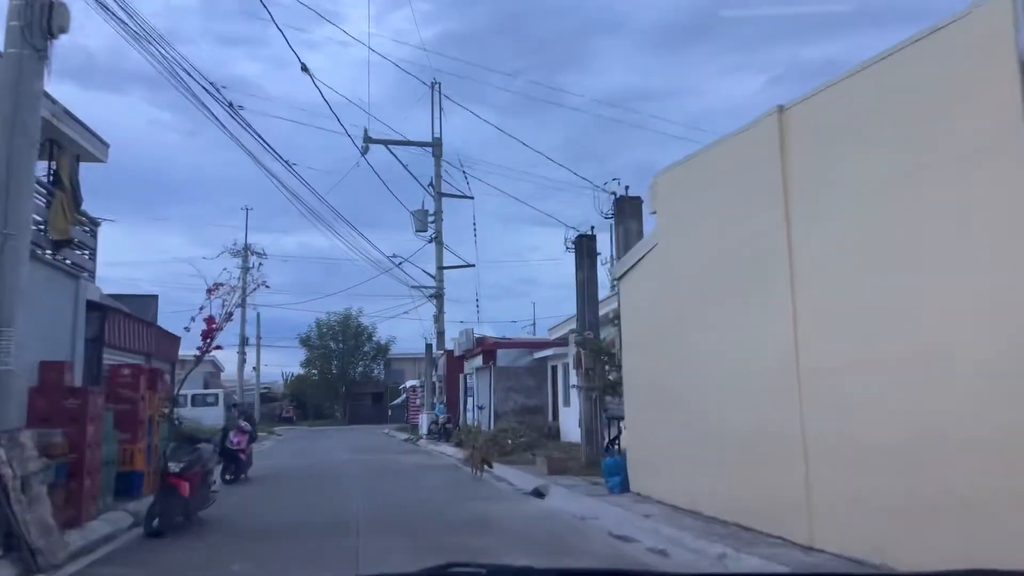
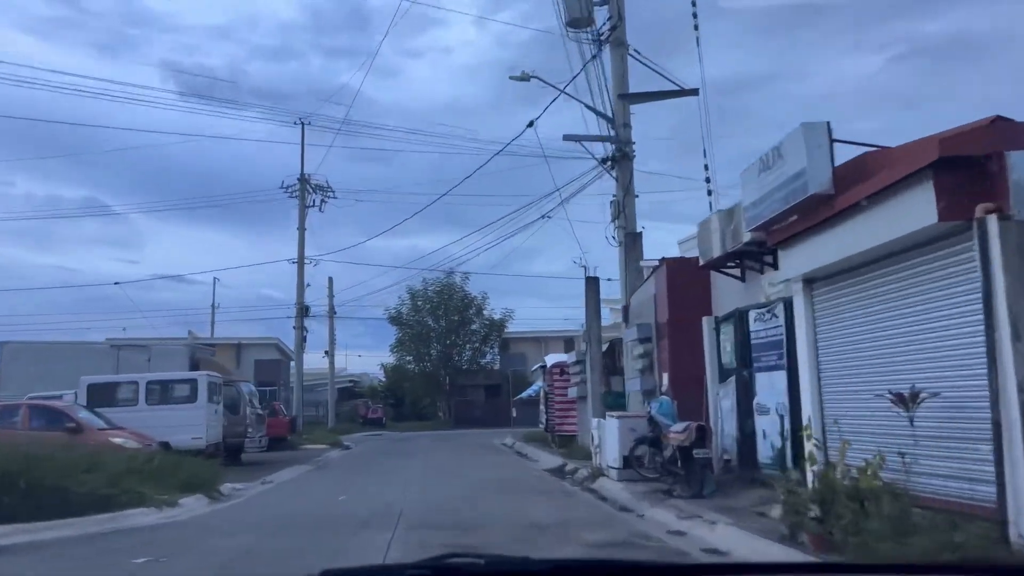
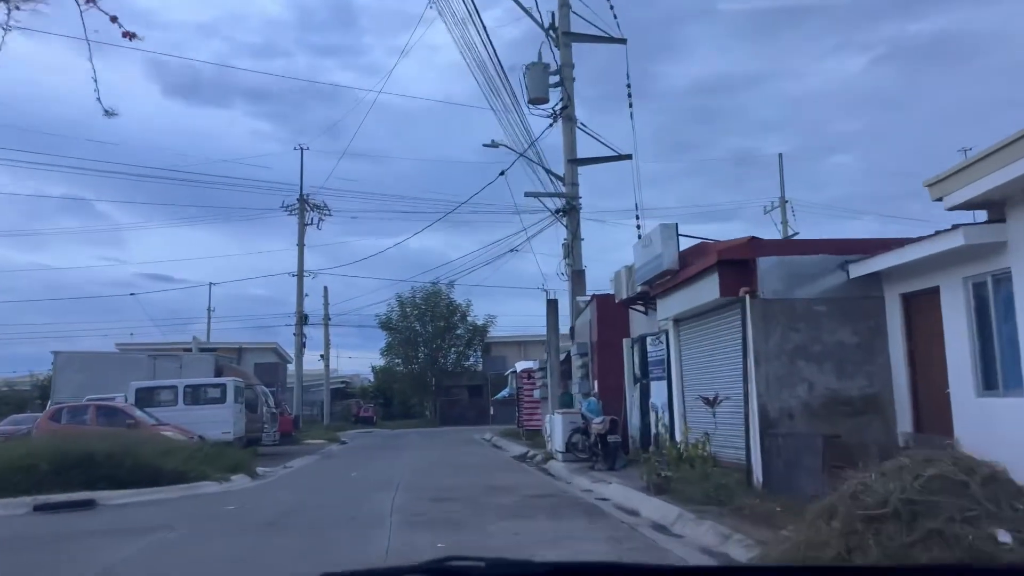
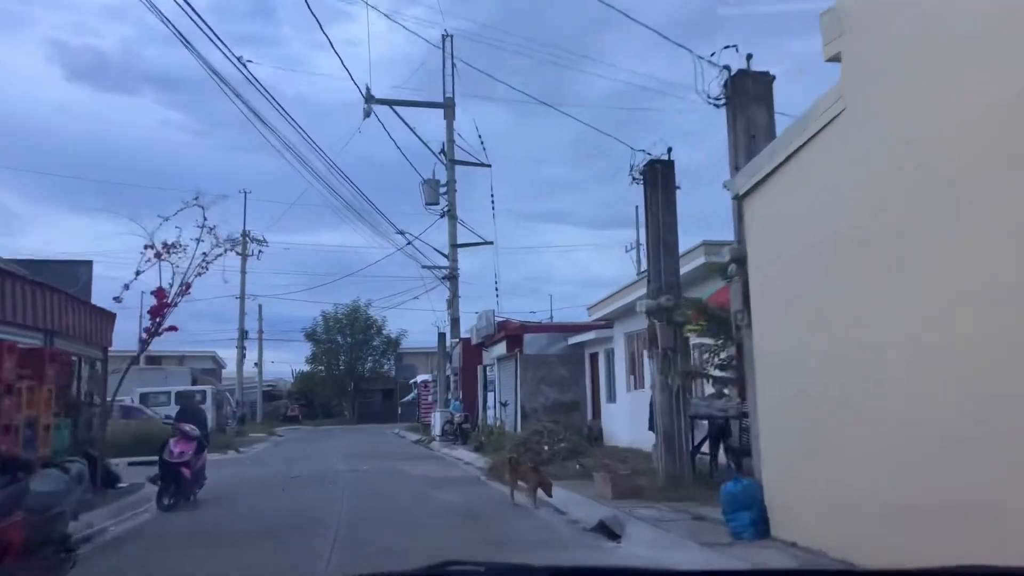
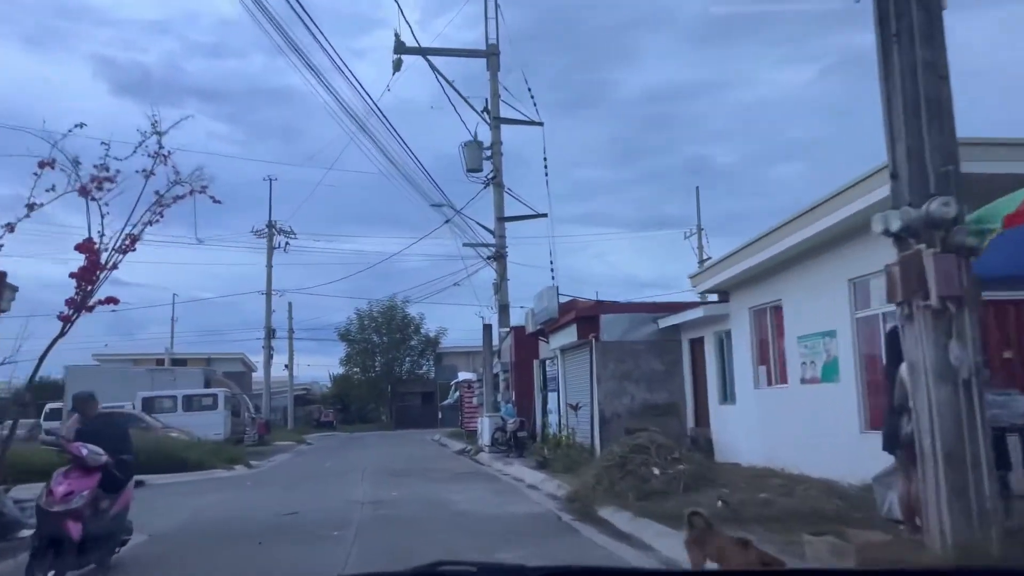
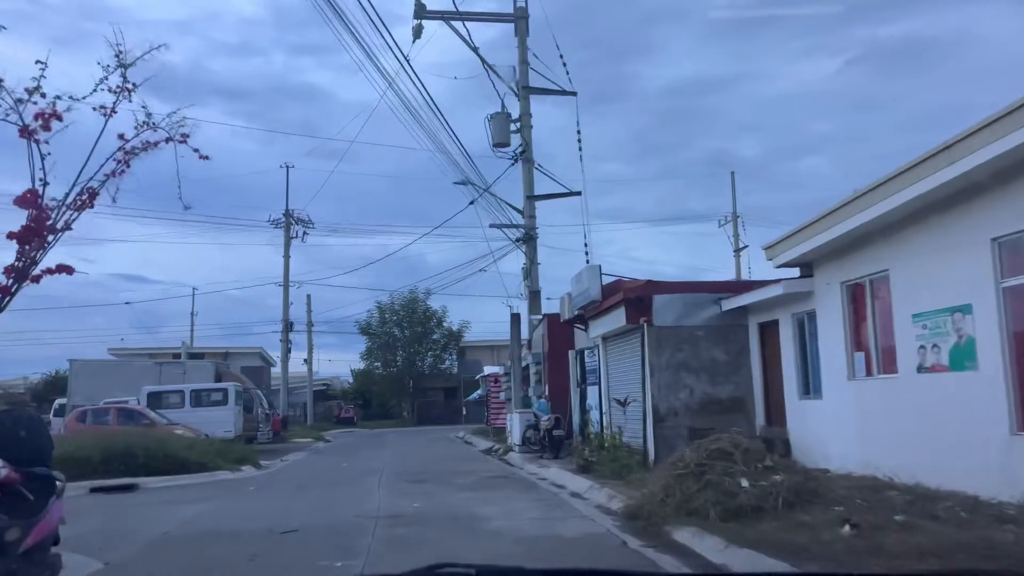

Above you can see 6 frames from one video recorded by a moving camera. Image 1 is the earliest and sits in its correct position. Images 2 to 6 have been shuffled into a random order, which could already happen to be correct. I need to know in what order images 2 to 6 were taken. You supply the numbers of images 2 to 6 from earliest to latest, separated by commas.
4, 5, 6, 3, 2
